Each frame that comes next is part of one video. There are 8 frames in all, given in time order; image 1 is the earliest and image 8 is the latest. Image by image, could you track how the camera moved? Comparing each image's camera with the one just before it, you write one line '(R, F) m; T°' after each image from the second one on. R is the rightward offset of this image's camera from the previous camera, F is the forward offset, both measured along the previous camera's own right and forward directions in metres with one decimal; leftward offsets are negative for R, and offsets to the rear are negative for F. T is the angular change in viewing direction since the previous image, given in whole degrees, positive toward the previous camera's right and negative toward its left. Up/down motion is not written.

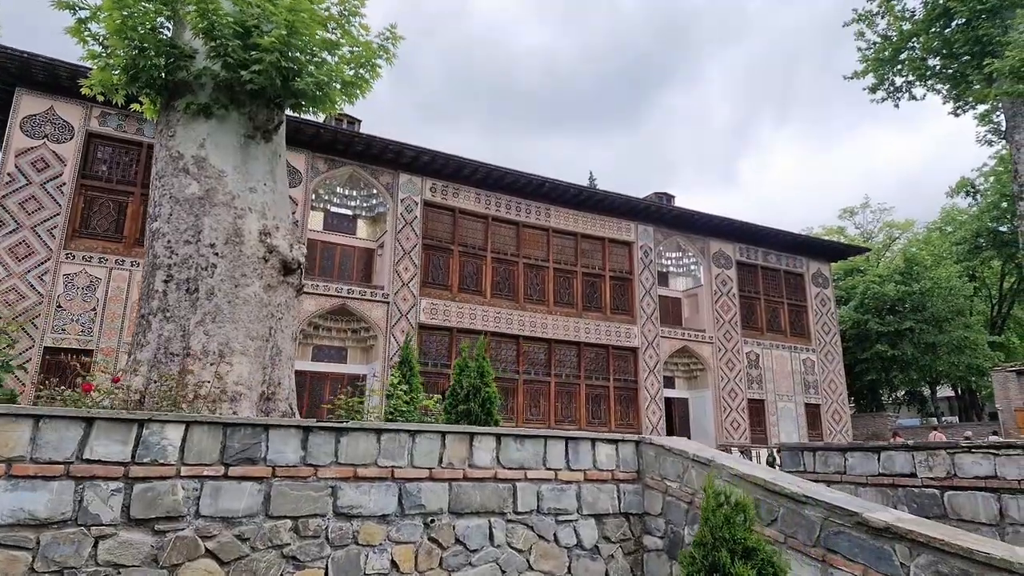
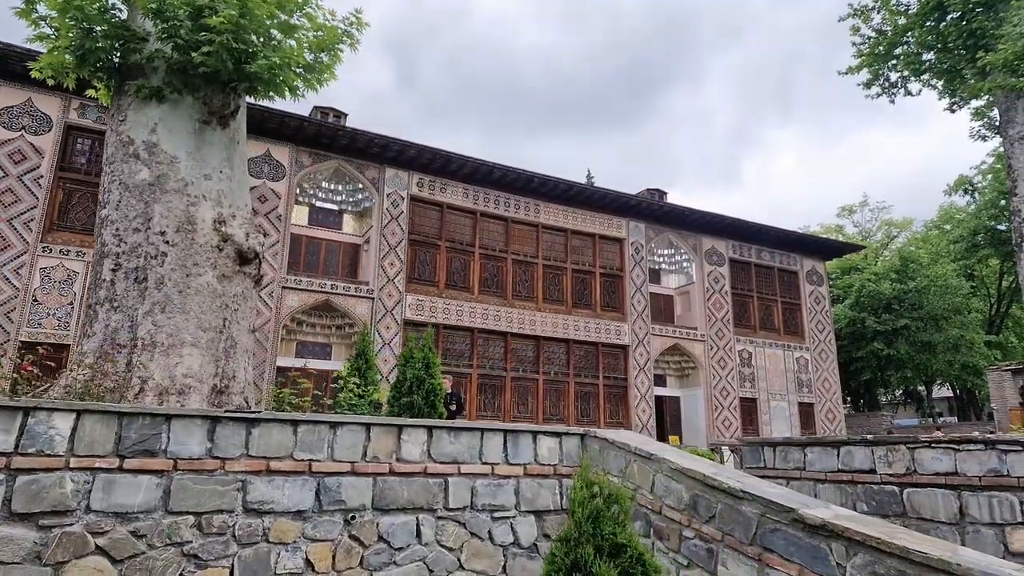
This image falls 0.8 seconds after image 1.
(+0.3, +0.2) m; 0°
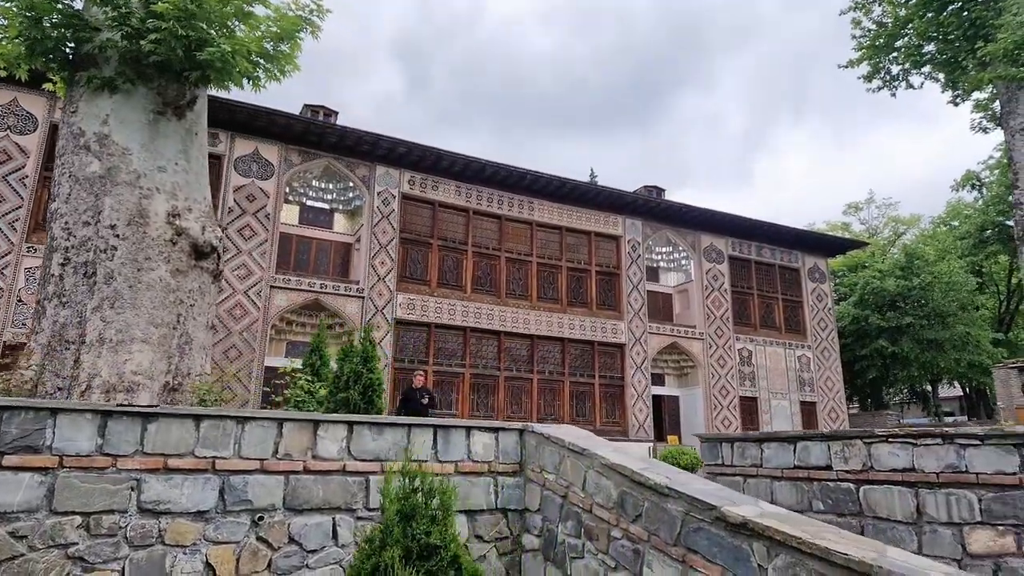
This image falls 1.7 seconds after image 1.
(+0.4, +0.2) m; -1°
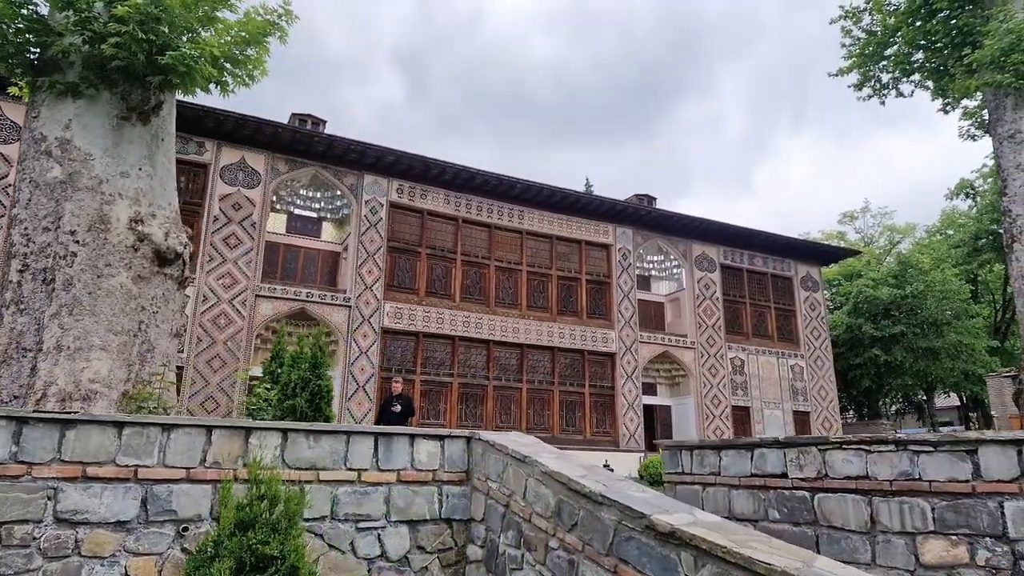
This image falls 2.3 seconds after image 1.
(+0.3, +0.1) m; 0°
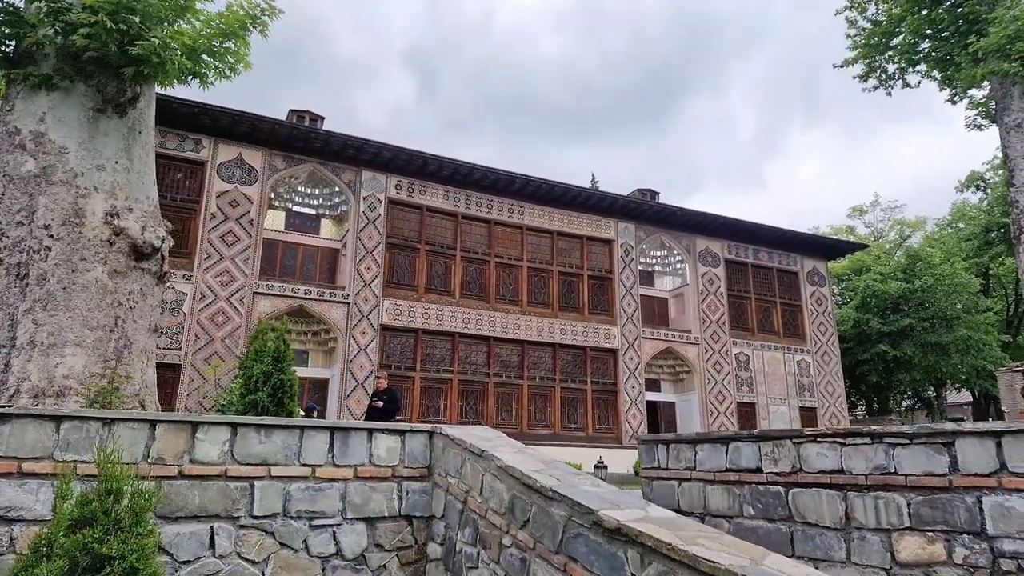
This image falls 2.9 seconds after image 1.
(+0.2, +0.1) m; -1°
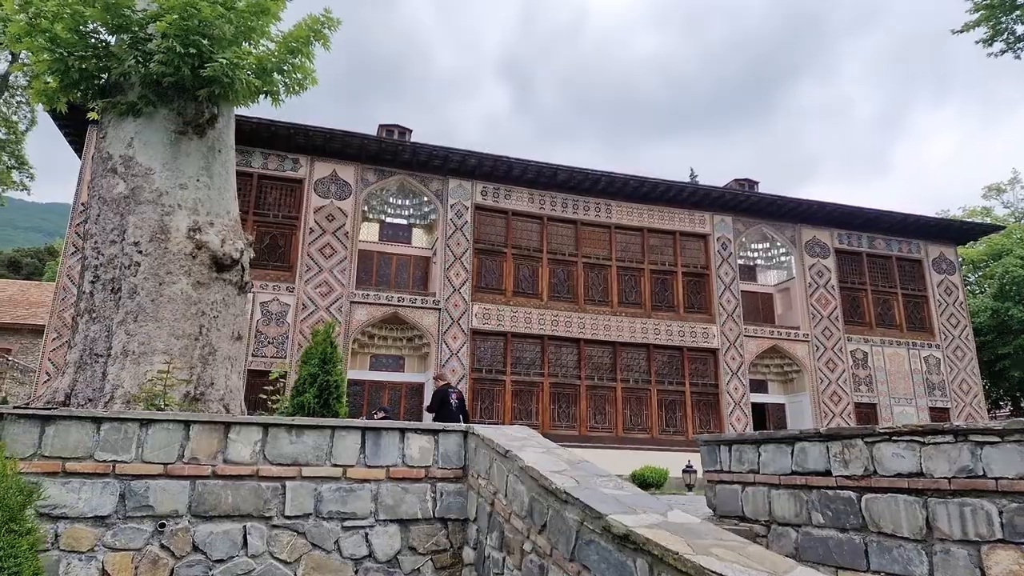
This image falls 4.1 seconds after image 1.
(+0.3, +0.2) m; -9°
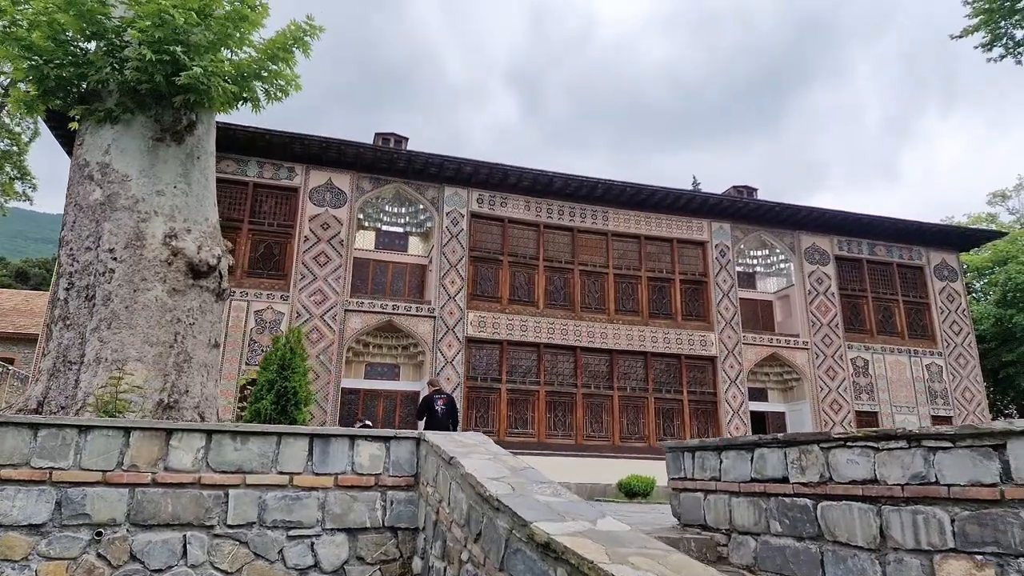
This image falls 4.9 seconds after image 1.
(+0.2, +0.1) m; -1°
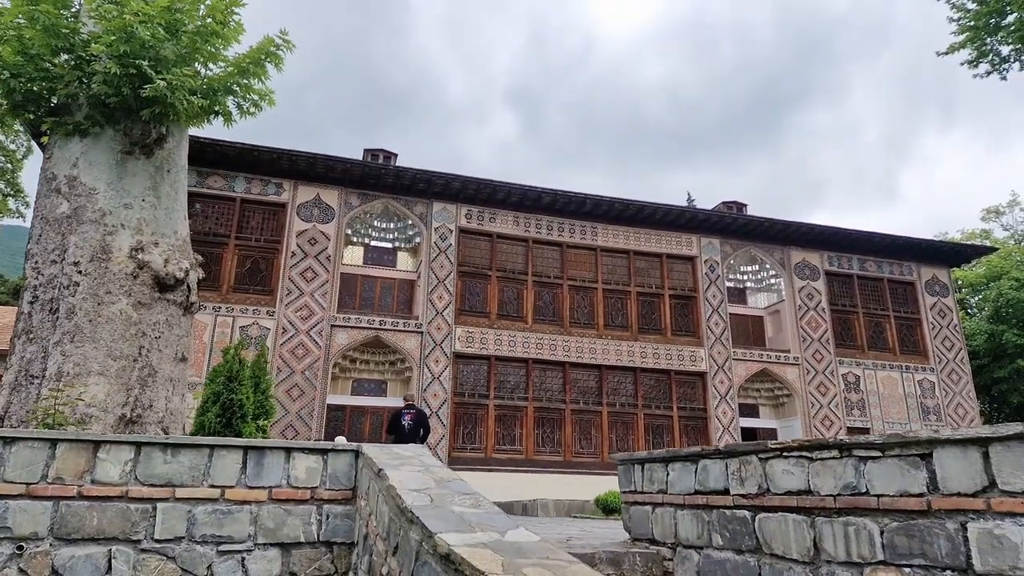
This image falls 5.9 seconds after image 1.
(+0.3, 0.0) m; 0°
